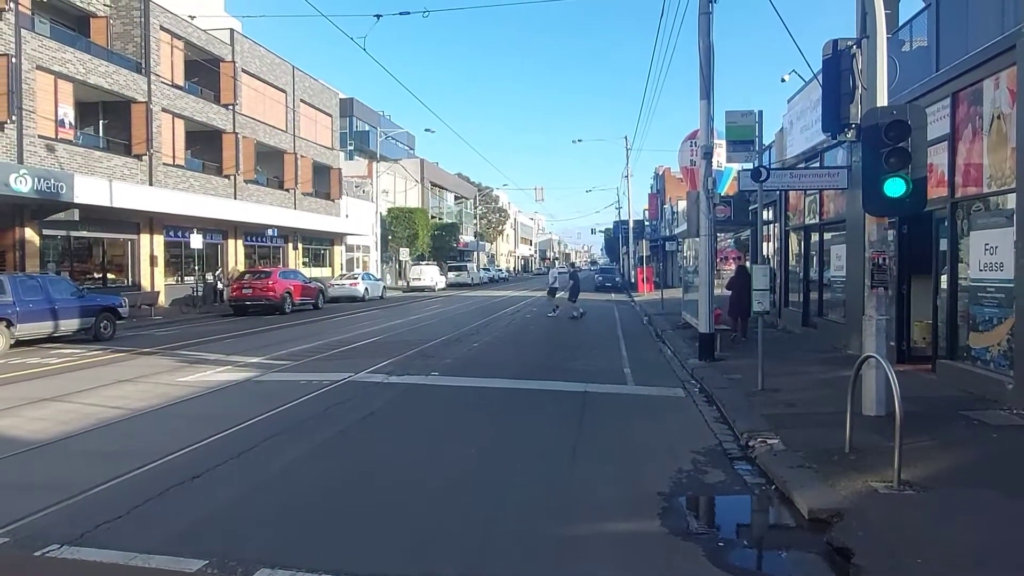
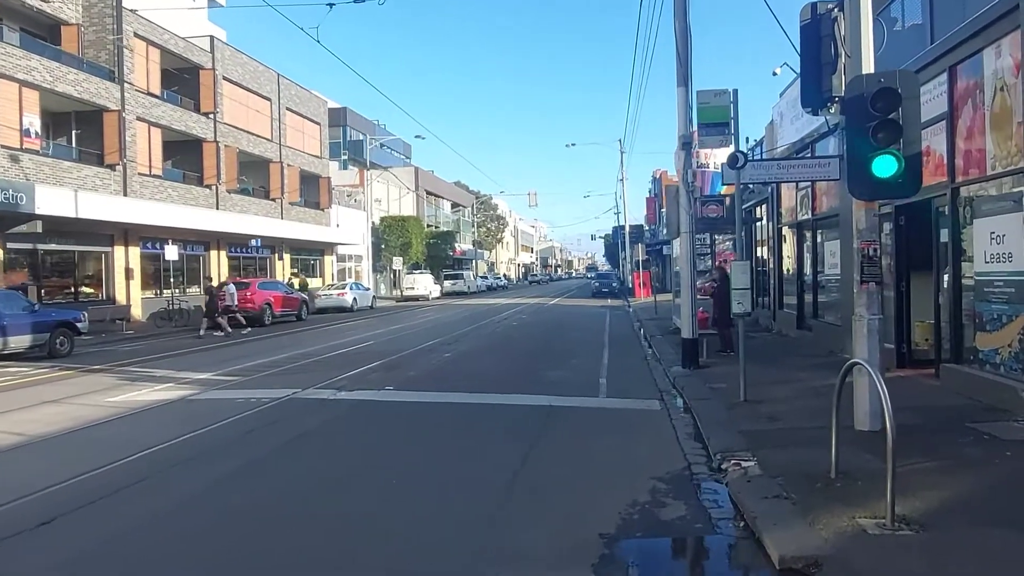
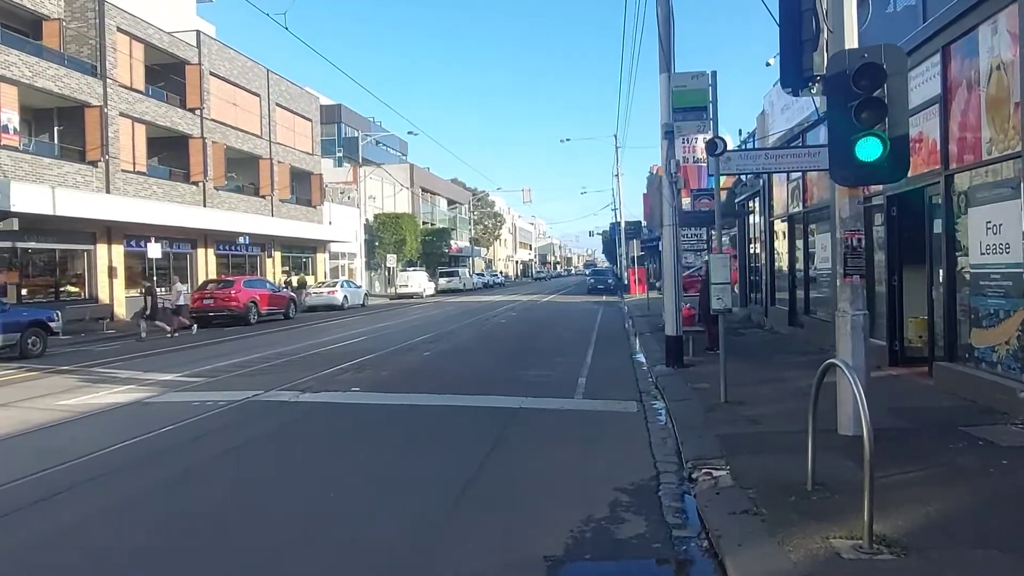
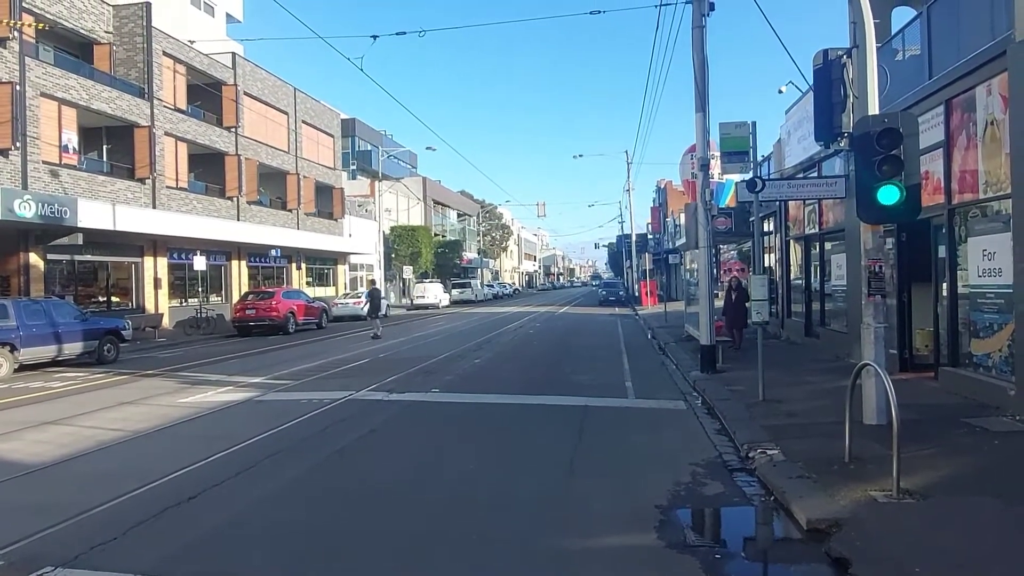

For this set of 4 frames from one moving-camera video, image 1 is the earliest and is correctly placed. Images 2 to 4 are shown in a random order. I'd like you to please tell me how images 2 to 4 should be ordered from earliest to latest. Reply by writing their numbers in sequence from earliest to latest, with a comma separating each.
4, 2, 3
